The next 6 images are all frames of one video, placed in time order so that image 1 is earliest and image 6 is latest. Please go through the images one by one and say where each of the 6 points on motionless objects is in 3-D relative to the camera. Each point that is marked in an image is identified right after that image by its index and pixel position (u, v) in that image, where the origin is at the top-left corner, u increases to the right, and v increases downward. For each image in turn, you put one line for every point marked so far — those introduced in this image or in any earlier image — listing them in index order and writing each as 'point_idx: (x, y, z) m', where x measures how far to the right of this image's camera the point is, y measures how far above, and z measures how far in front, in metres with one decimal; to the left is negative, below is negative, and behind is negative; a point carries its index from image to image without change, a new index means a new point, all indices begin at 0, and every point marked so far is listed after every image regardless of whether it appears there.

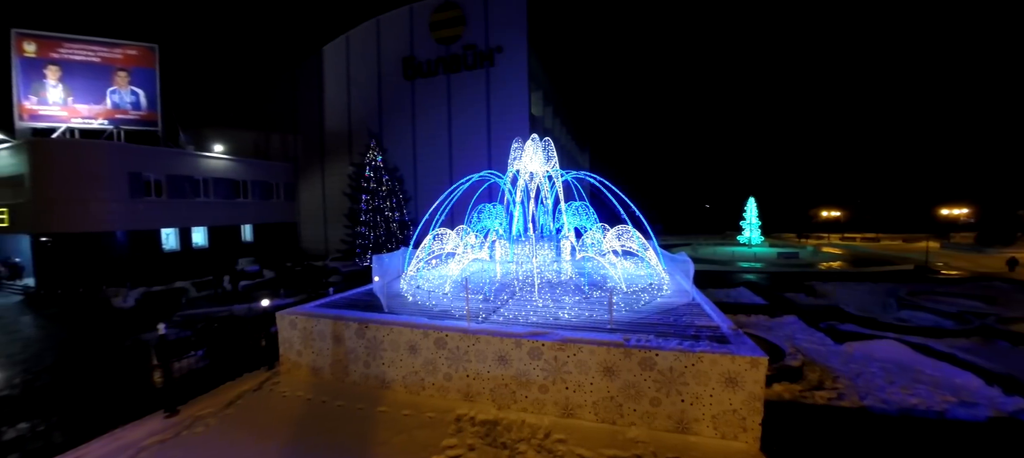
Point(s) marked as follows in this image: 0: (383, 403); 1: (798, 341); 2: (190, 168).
0: (-2.0, -2.7, +5.2) m
1: (+5.6, -2.2, +6.6) m
2: (-15.5, +2.9, +16.2) m
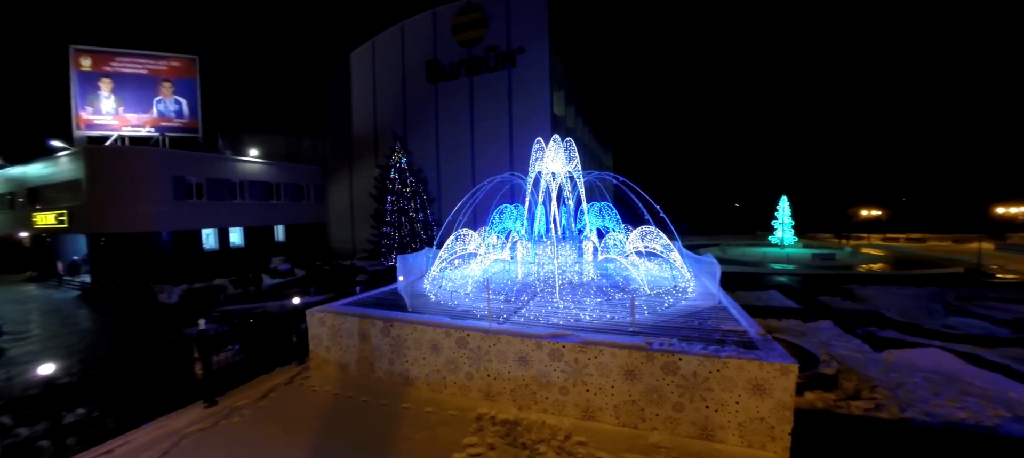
0: (-1.7, -2.7, +5.3) m
1: (+6.0, -2.2, +6.3) m
2: (-14.5, +2.9, +17.1) m
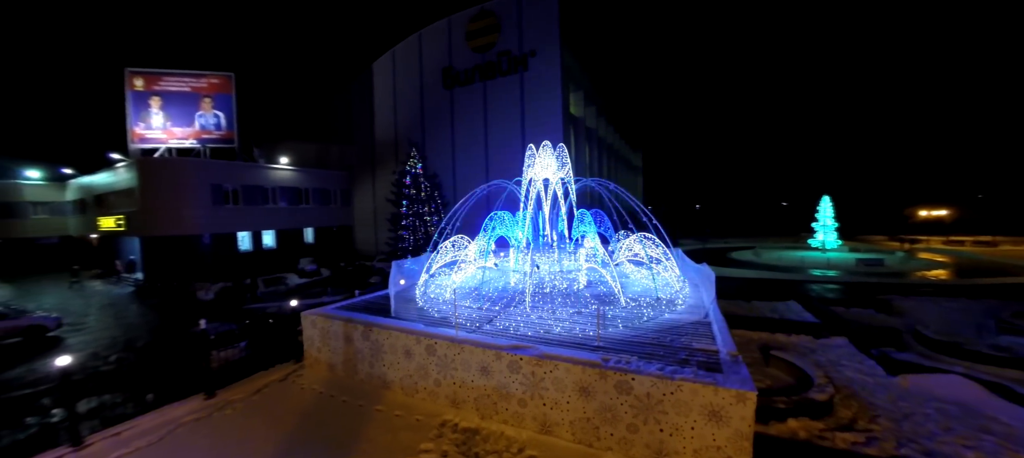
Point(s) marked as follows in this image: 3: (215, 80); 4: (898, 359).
0: (-2.1, -2.8, +5.5) m
1: (+5.6, -2.4, +5.7) m
2: (-13.8, +2.8, +18.5) m
3: (-15.6, +7.8, +17.6) m
4: (+6.8, -2.3, +5.9) m
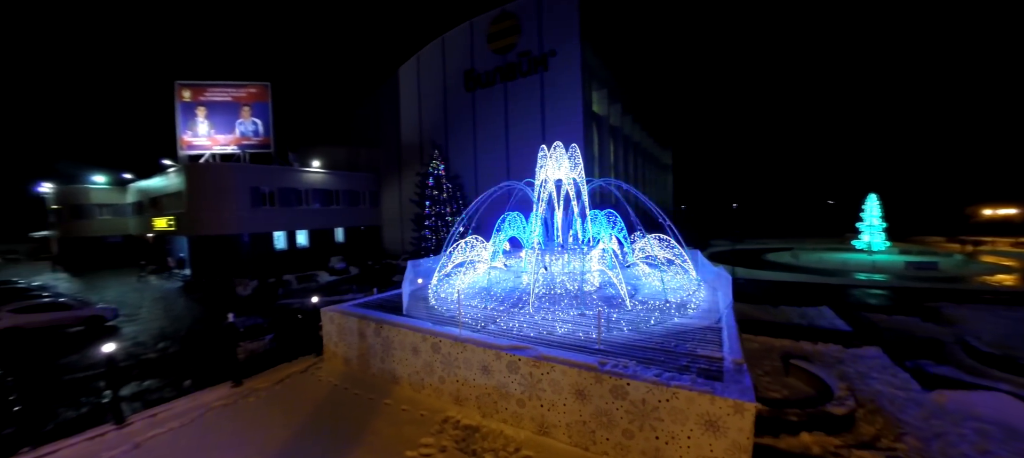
0: (-2.1, -2.8, +5.7) m
1: (+5.6, -2.4, +5.3) m
2: (-12.7, +2.8, +19.6) m
3: (-14.5, +7.8, +18.8) m
4: (+6.8, -2.3, +5.4) m
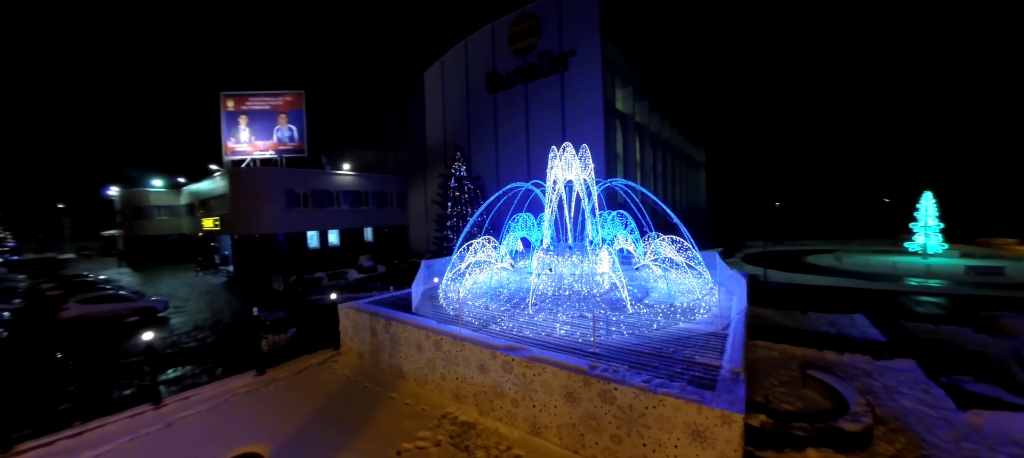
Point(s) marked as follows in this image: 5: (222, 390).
0: (-2.1, -2.9, +5.9) m
1: (+5.6, -2.5, +4.9) m
2: (-11.4, +2.8, +20.7) m
3: (-13.3, +7.8, +20.1) m
4: (+6.8, -2.3, +4.9) m
5: (-5.2, -2.9, +6.1) m
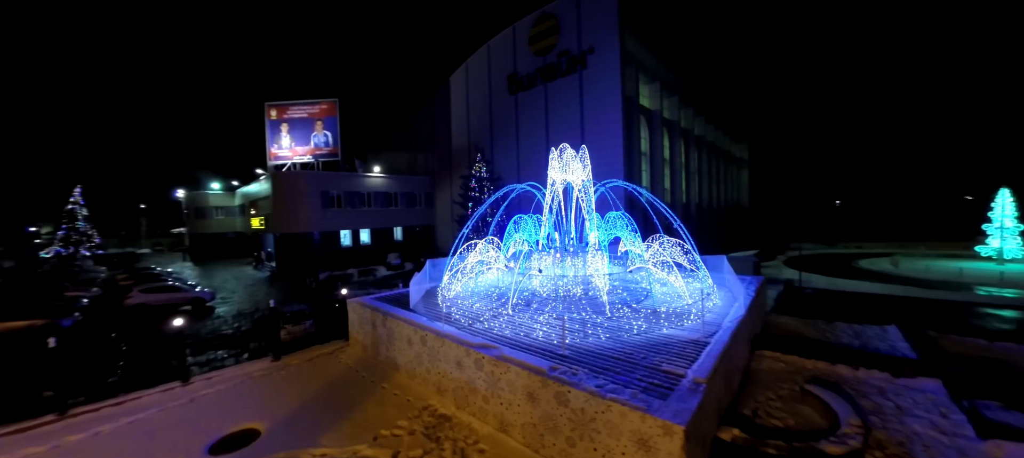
0: (-2.3, -2.9, +6.3) m
1: (+5.2, -2.5, +4.4) m
2: (-10.0, +2.8, +21.9) m
3: (-11.9, +7.9, +21.6) m
4: (+6.4, -2.4, +4.3) m
5: (-5.5, -2.9, +6.8) m
